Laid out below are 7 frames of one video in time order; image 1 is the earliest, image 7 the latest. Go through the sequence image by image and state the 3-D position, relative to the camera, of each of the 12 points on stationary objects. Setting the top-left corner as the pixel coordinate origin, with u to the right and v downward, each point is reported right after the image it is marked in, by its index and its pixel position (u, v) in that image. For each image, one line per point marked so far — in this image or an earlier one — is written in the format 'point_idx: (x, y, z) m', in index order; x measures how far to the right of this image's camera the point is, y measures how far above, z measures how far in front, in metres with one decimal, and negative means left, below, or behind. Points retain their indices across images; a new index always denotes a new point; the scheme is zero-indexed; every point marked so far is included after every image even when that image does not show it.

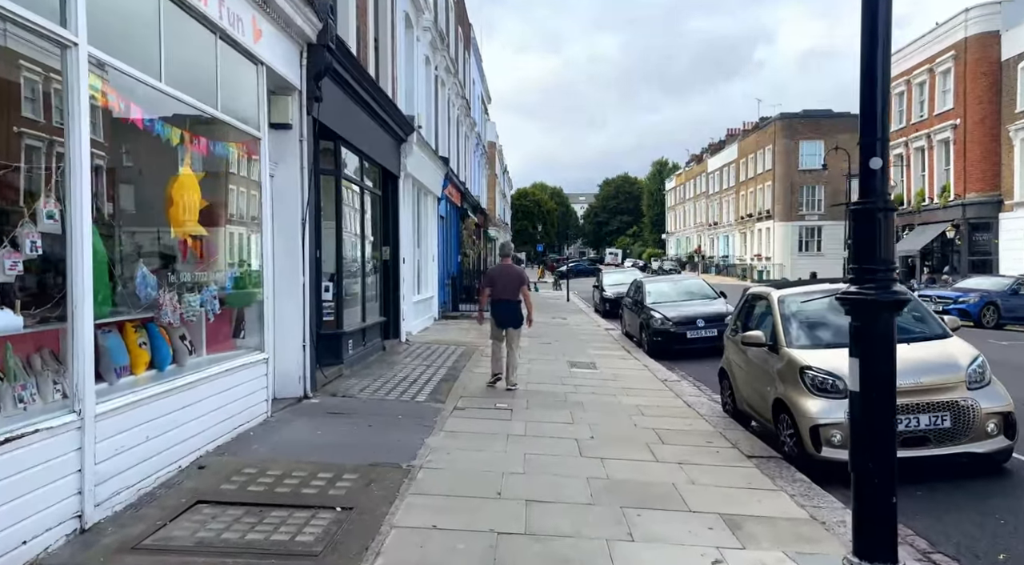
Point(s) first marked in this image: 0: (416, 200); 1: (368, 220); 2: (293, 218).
0: (-2.1, +1.8, +15.0) m
1: (-2.4, +1.0, +11.1) m
2: (-2.4, +0.7, +7.3) m
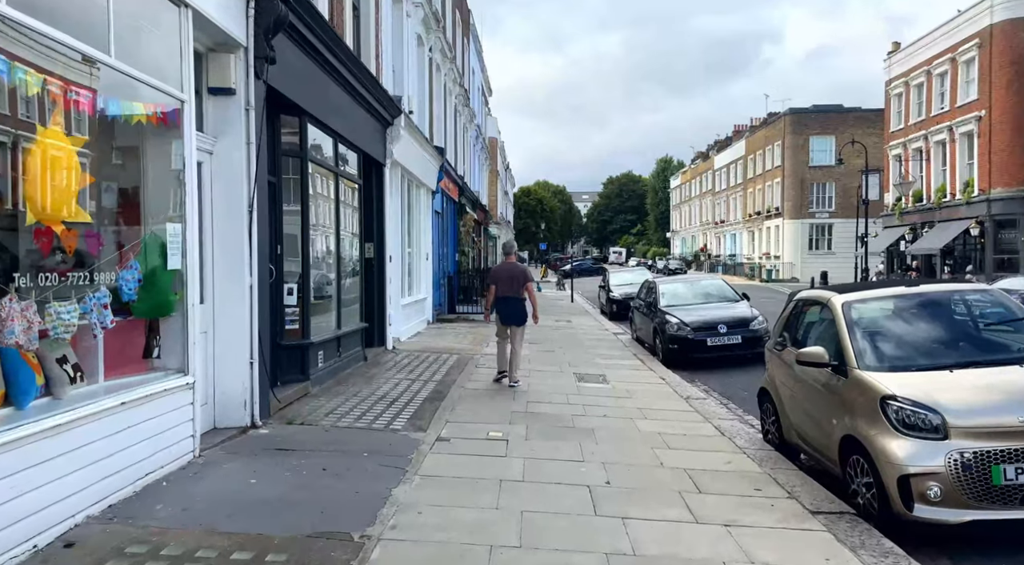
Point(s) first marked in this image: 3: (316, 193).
0: (-2.1, +1.8, +13.7) m
1: (-2.4, +1.0, +9.7) m
2: (-2.4, +0.7, +5.9) m
3: (-2.4, +1.1, +8.4) m
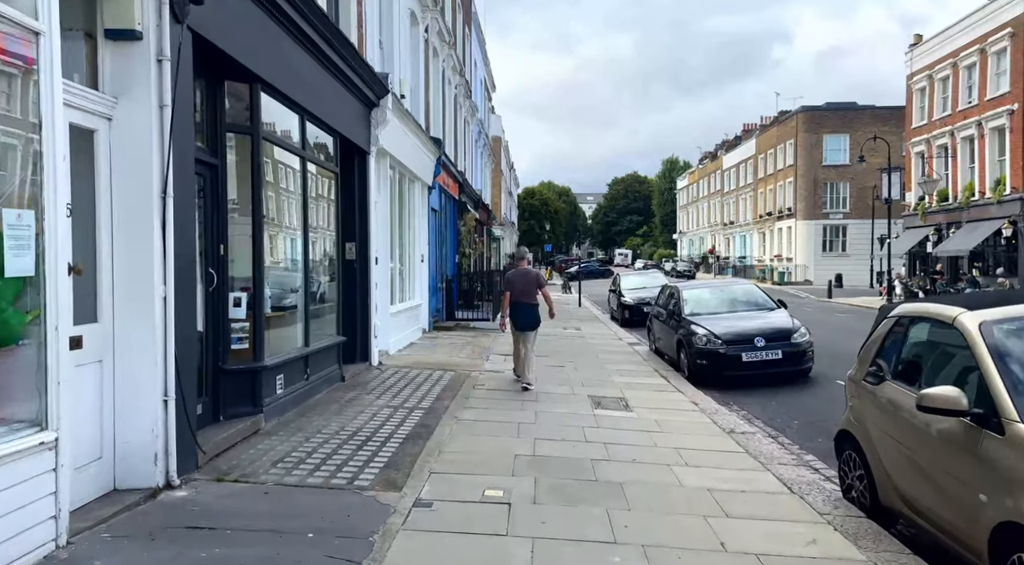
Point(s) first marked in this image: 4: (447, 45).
0: (-2.1, +1.7, +12.1) m
1: (-2.4, +0.9, +8.2) m
2: (-2.4, +0.6, +4.4) m
3: (-2.4, +1.0, +6.8) m
4: (-1.7, +6.2, +17.9) m
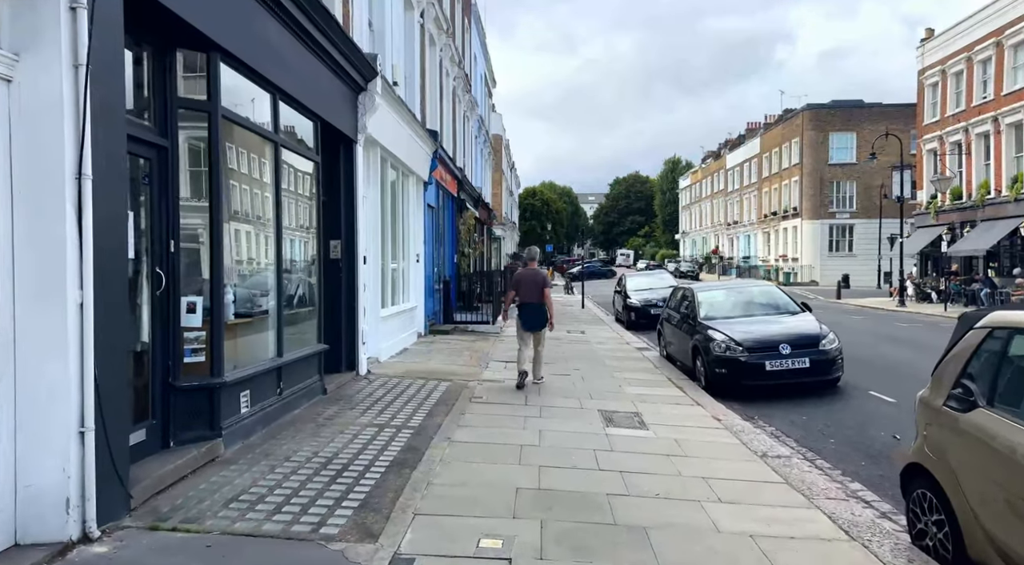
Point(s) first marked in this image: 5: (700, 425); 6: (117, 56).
0: (-2.1, +1.7, +11.2) m
1: (-2.3, +0.9, +7.3) m
2: (-2.4, +0.6, +3.5) m
3: (-2.4, +1.0, +6.0) m
4: (-1.7, +6.2, +17.0) m
5: (+2.0, -1.5, +7.2) m
6: (-2.3, +1.3, +3.9) m
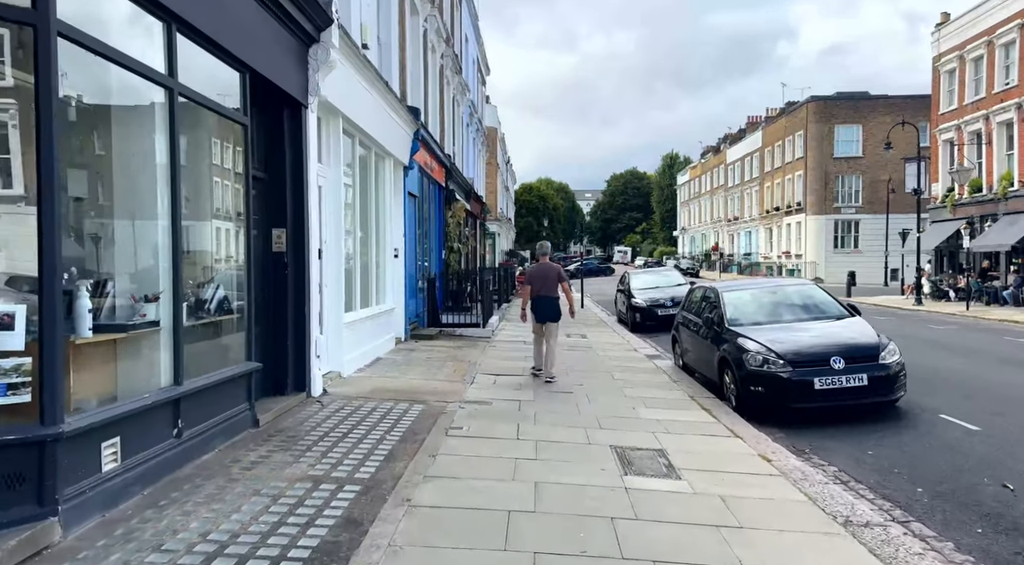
0: (-2.2, +1.7, +9.5) m
1: (-2.5, +0.9, +5.5) m
2: (-2.5, +0.6, +1.8) m
3: (-2.5, +1.0, +4.2) m
4: (-1.8, +6.2, +15.2) m
5: (+1.9, -1.5, +5.5) m
6: (-2.4, +1.3, +2.2) m
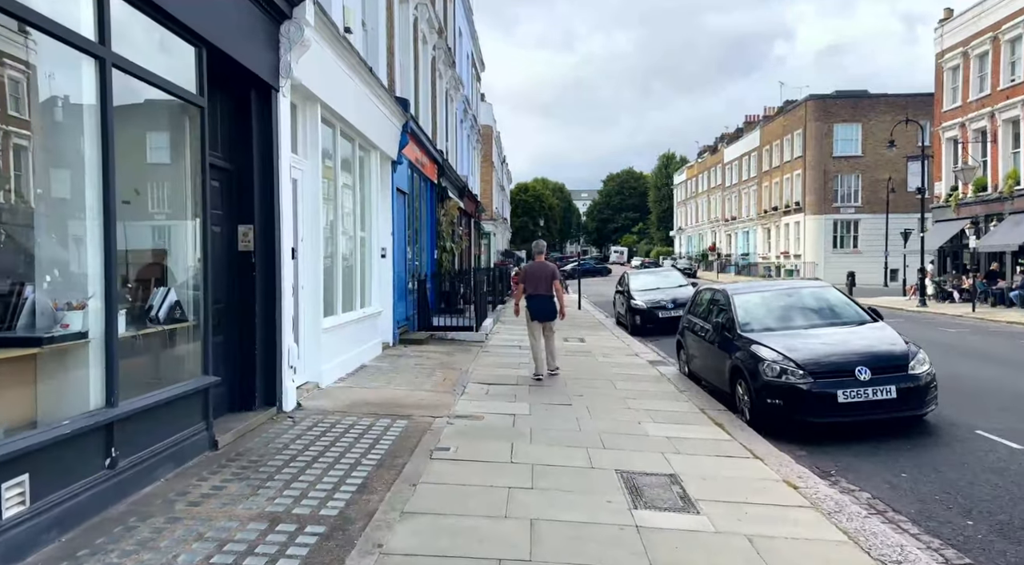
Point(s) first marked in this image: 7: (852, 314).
0: (-2.3, +1.7, +8.8) m
1: (-2.5, +0.8, +4.8) m
2: (-2.5, +0.6, +1.0) m
3: (-2.5, +1.0, +3.5) m
4: (-1.9, +6.2, +14.5) m
5: (+1.8, -1.5, +4.8) m
6: (-2.4, +1.3, +1.4) m
7: (+4.2, -0.4, +8.5) m
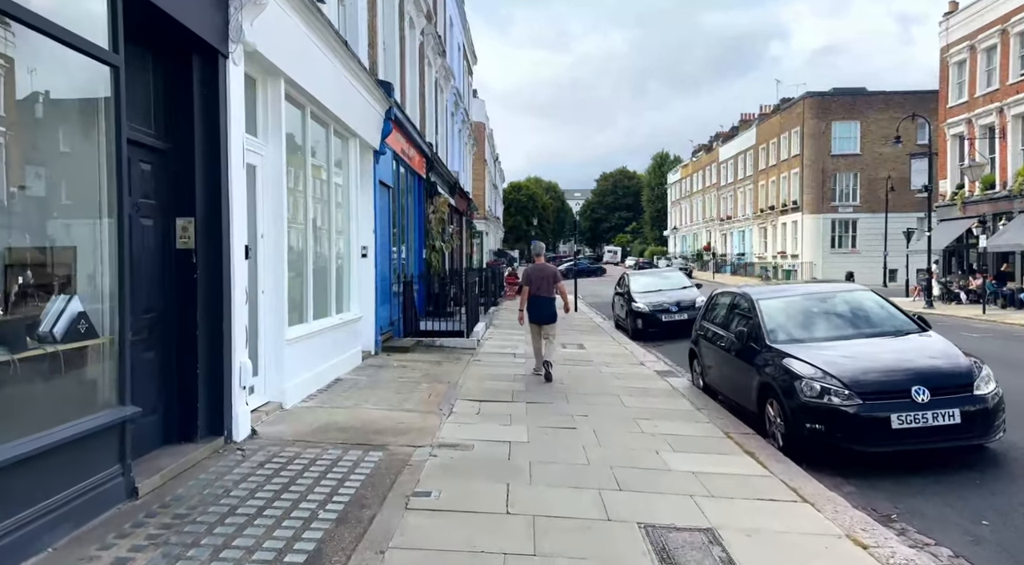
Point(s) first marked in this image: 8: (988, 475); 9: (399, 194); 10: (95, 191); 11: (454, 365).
0: (-2.3, +1.6, +7.7) m
1: (-2.5, +0.8, +3.7) m
2: (-2.5, +0.5, 0.0) m
3: (-2.5, +0.9, +2.4) m
4: (-2.1, +6.1, +13.4) m
5: (+1.8, -1.6, +3.7) m
6: (-2.4, +1.2, +0.4) m
7: (+4.1, -0.4, +7.5) m
8: (+4.0, -1.6, +5.7) m
9: (-2.2, +1.7, +13.1) m
10: (-2.5, +0.6, +4.2) m
11: (-0.9, -1.2, +10.1) m
